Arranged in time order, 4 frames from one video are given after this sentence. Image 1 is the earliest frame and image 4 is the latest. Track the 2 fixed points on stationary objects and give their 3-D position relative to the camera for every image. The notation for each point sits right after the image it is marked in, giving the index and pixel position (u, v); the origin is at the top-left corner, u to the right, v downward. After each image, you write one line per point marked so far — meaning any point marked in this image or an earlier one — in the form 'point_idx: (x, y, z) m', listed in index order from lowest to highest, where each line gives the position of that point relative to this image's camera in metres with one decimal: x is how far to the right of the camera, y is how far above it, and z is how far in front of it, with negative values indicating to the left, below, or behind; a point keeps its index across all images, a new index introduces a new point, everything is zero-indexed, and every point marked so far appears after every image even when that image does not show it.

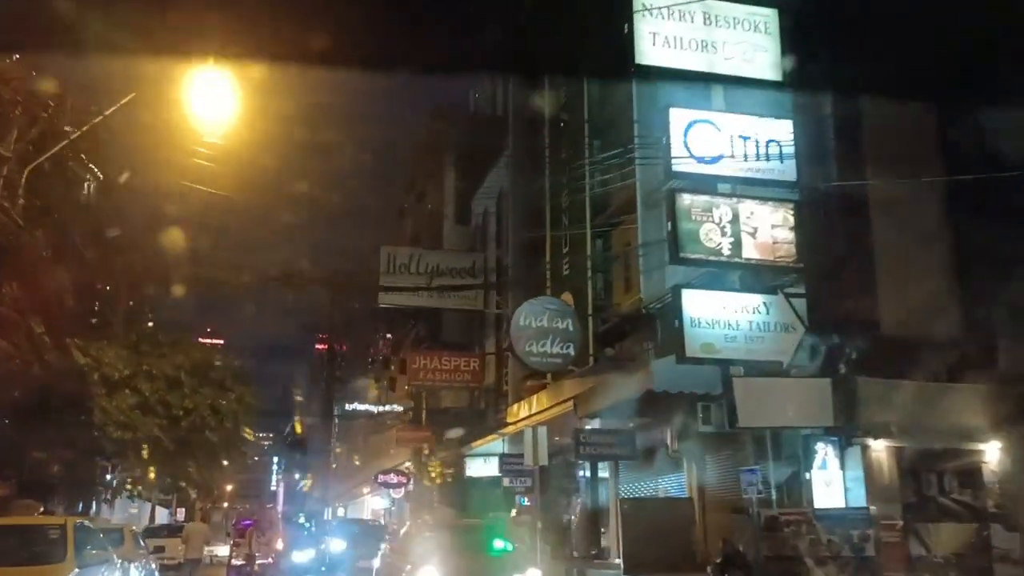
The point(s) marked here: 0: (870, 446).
0: (+4.7, -2.1, +12.2) m
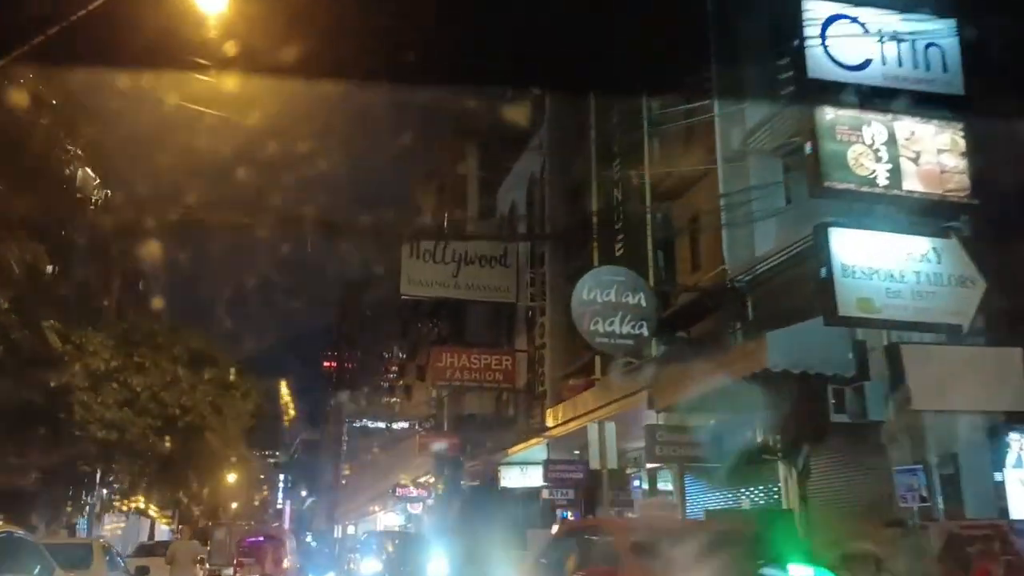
0: (+5.6, -1.5, +9.1) m
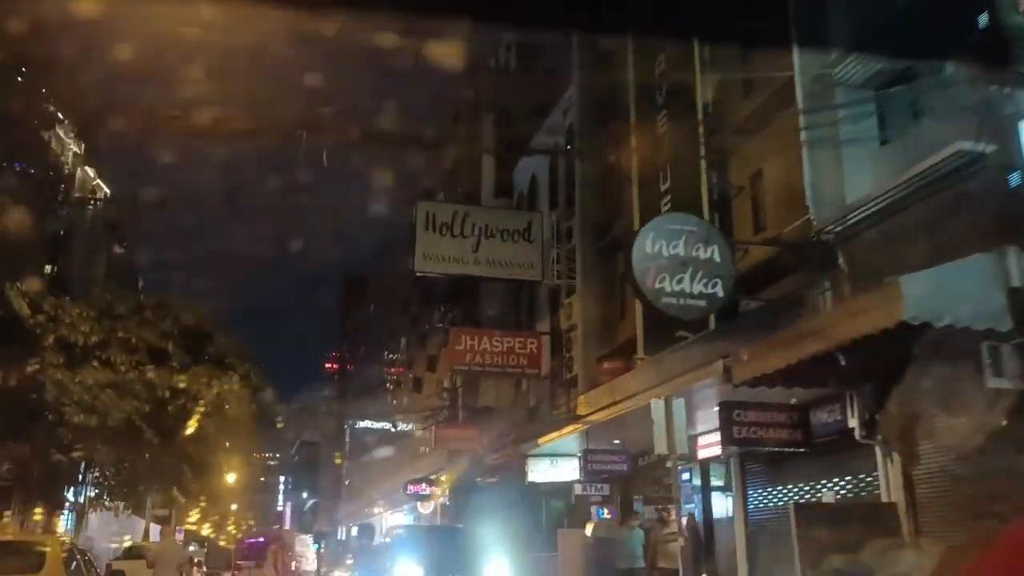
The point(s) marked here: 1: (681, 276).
0: (+6.2, -0.8, +6.9) m
1: (+2.2, +0.2, +11.9) m
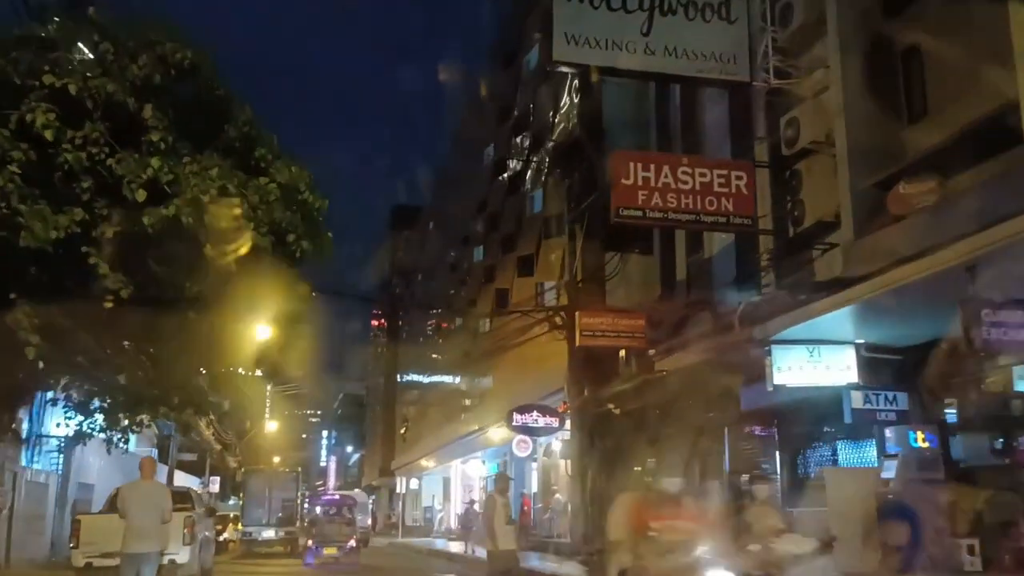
0: (+8.7, +1.6, -2.1) m
1: (+4.8, +2.8, +3.1) m
